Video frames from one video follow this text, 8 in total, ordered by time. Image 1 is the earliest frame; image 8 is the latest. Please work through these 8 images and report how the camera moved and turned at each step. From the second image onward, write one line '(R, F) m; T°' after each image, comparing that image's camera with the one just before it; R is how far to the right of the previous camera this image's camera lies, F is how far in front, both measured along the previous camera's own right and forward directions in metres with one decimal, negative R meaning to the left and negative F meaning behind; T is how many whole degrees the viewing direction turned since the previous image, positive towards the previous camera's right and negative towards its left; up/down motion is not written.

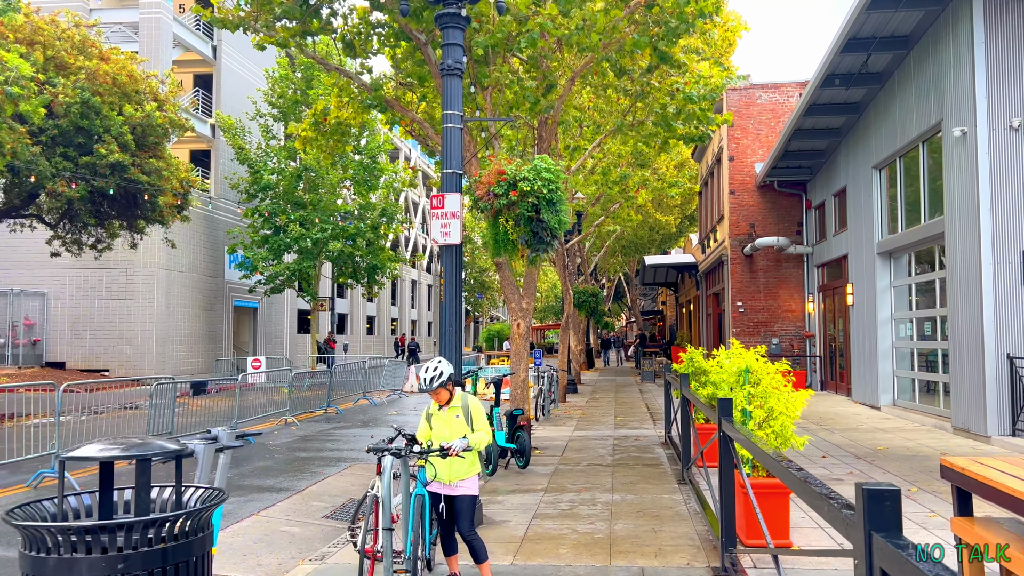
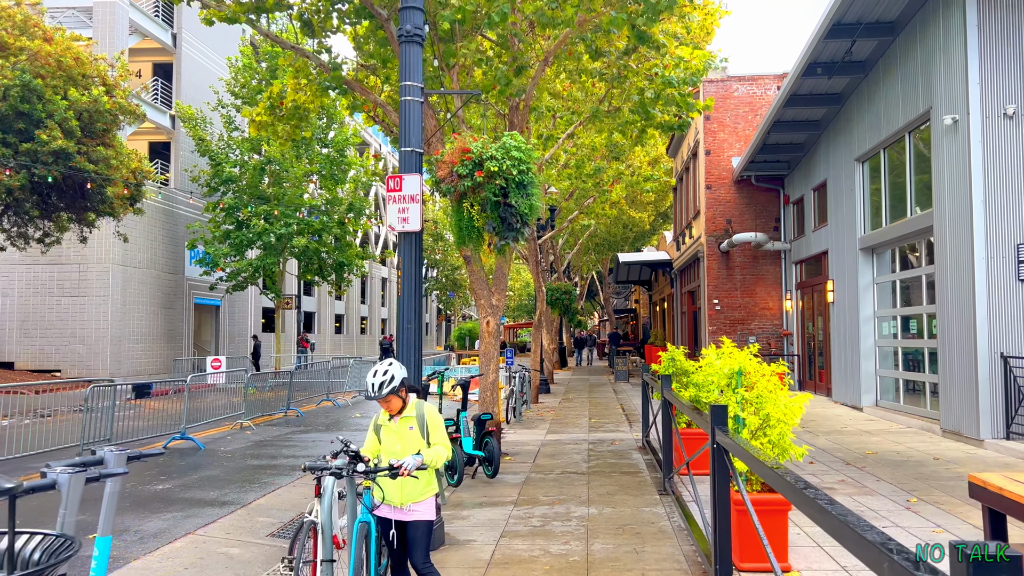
(+0.1, +0.7) m; +2°
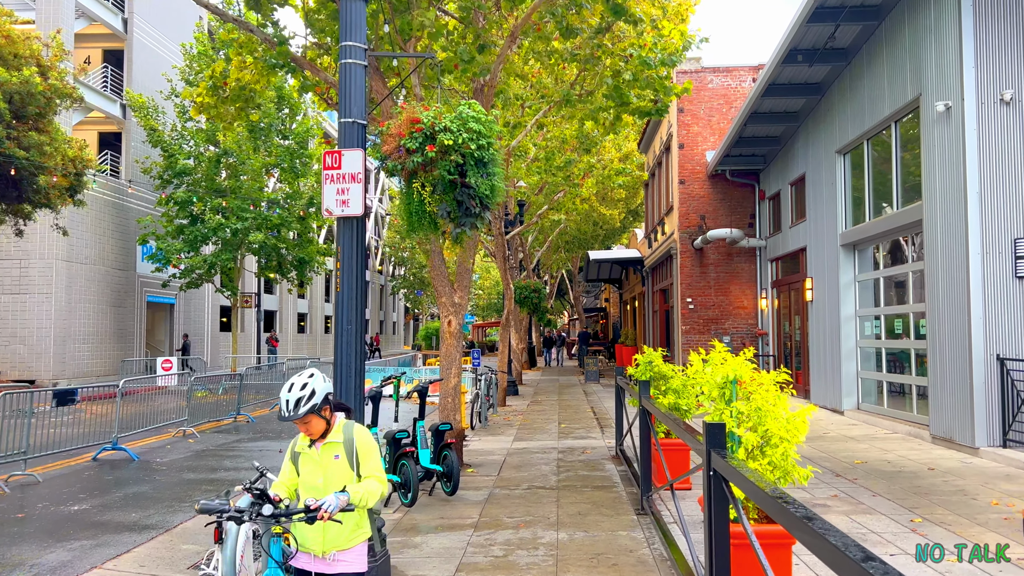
(+0.1, +0.8) m; +2°
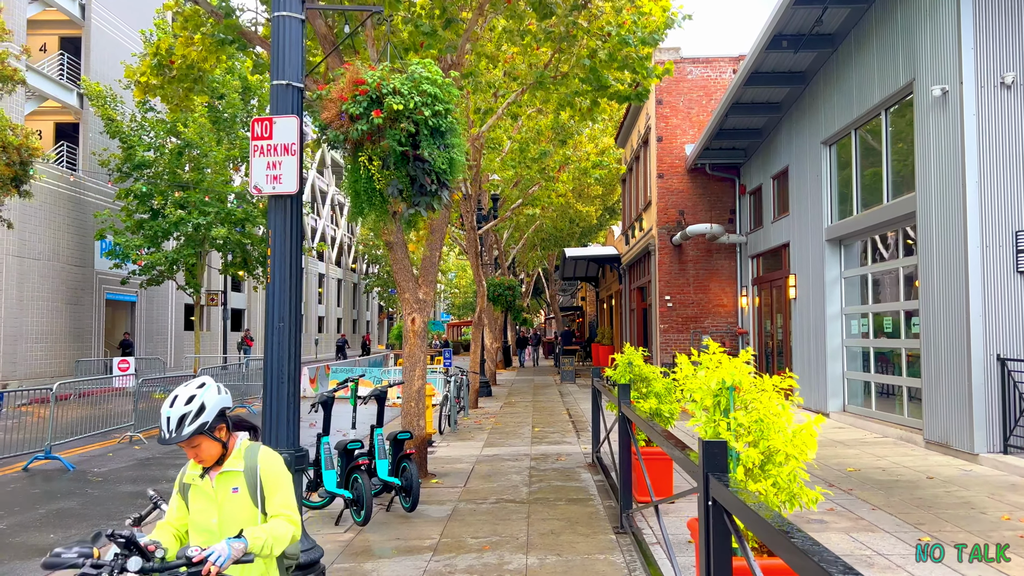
(+0.1, +0.7) m; +2°
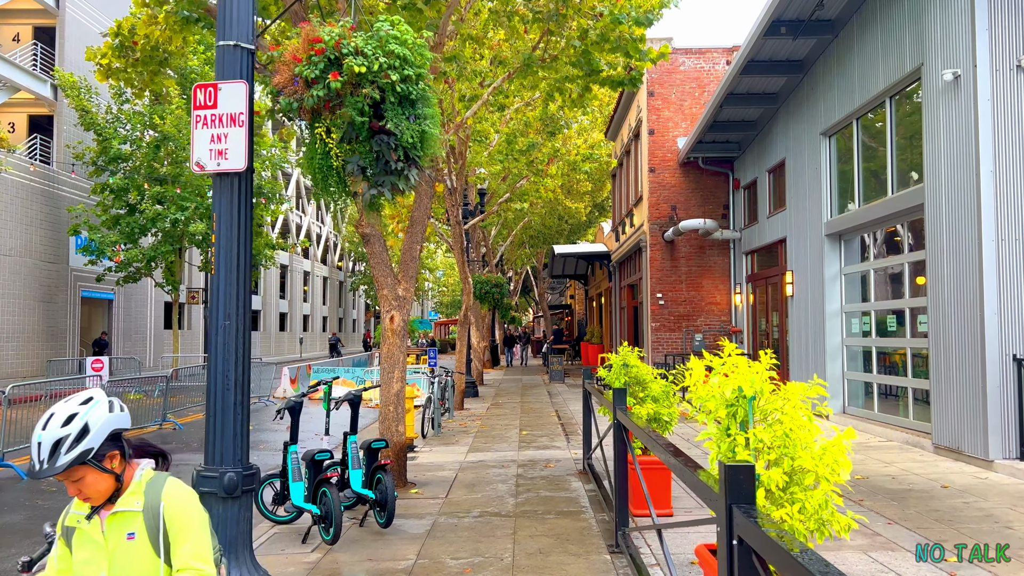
(0.0, +0.6) m; +1°
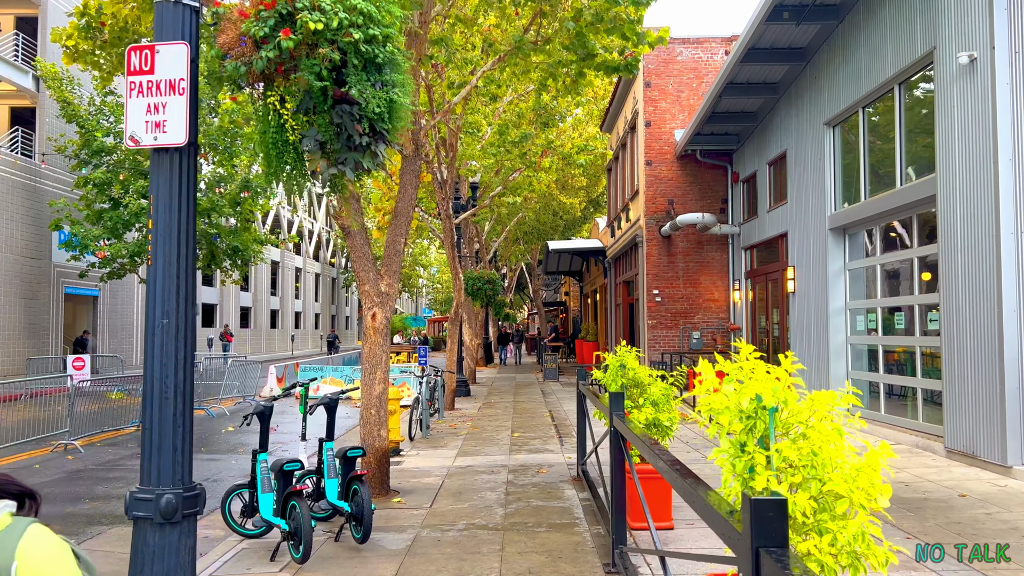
(+0.1, +0.5) m; 0°
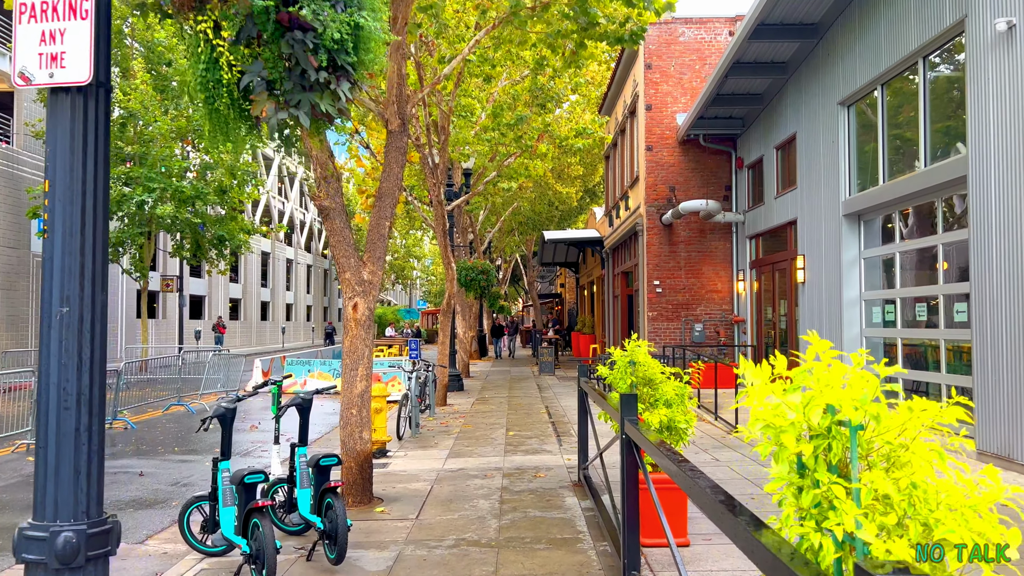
(0.0, +0.7) m; 0°
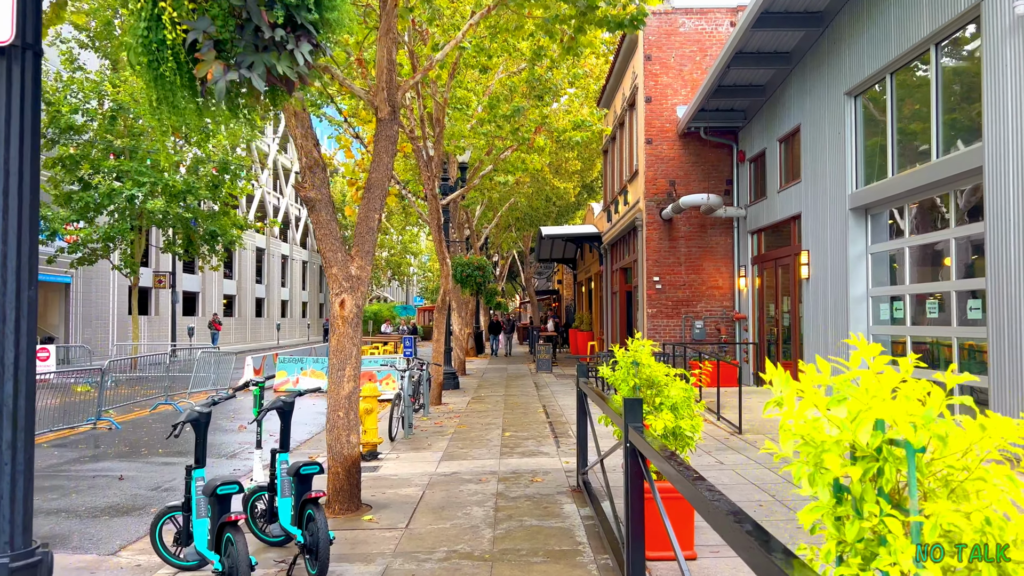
(0.0, +0.4) m; 0°
